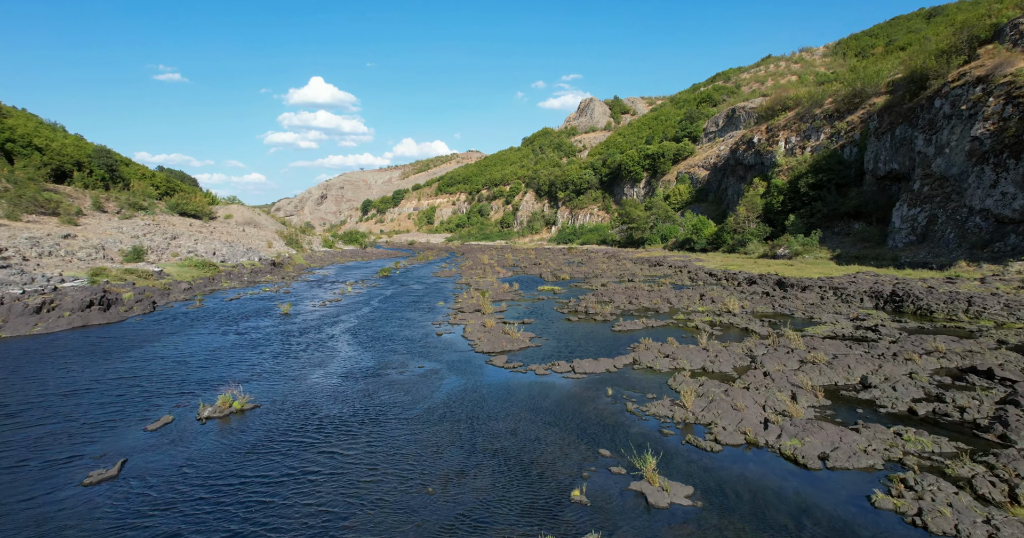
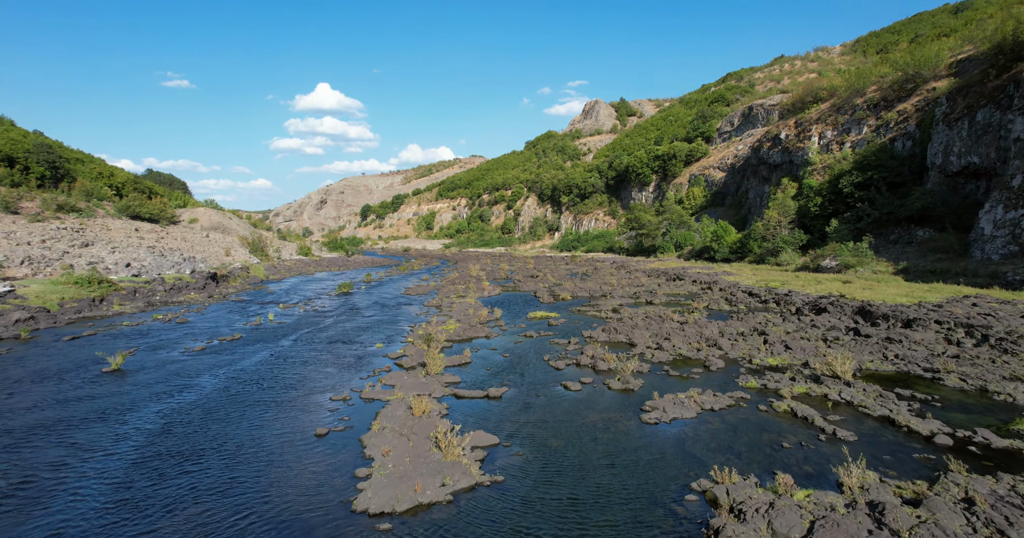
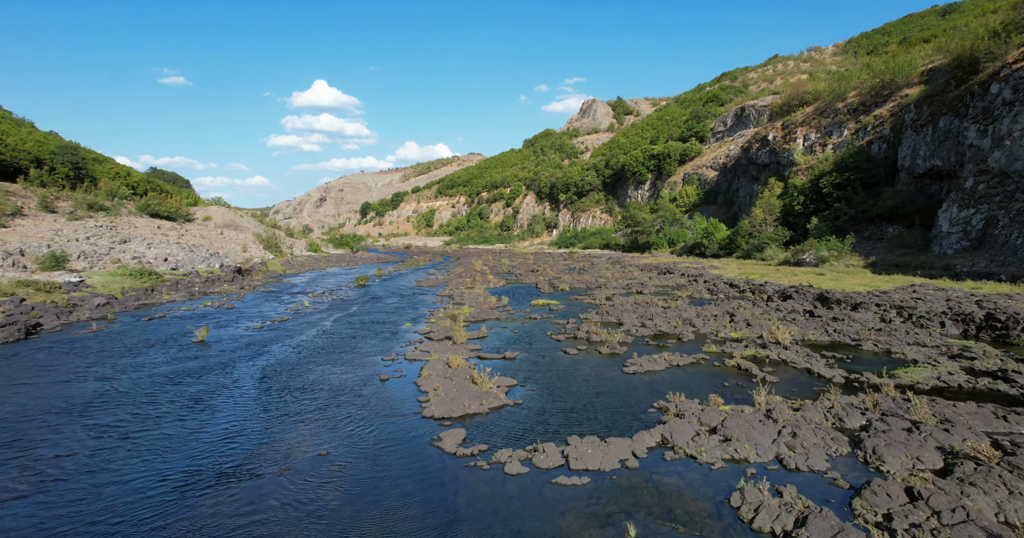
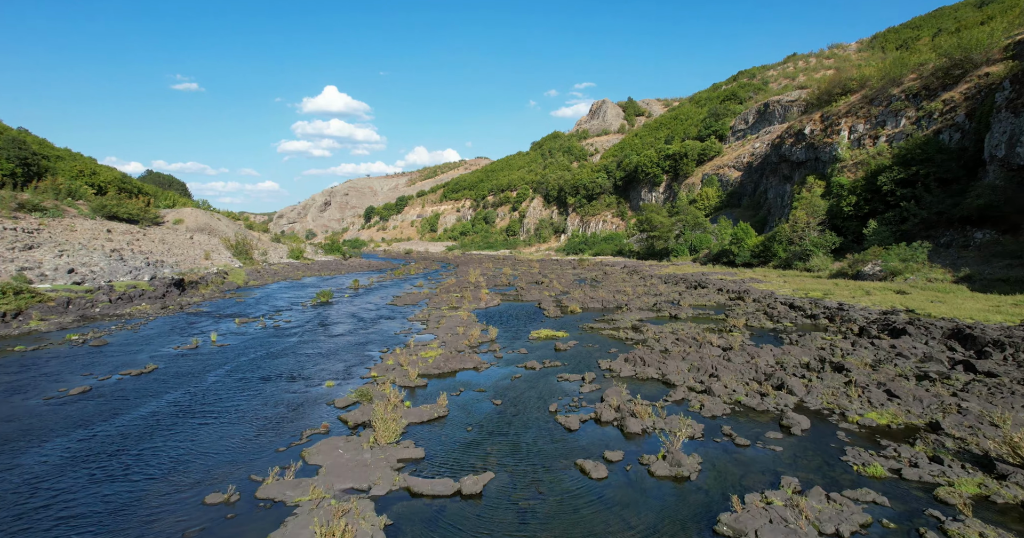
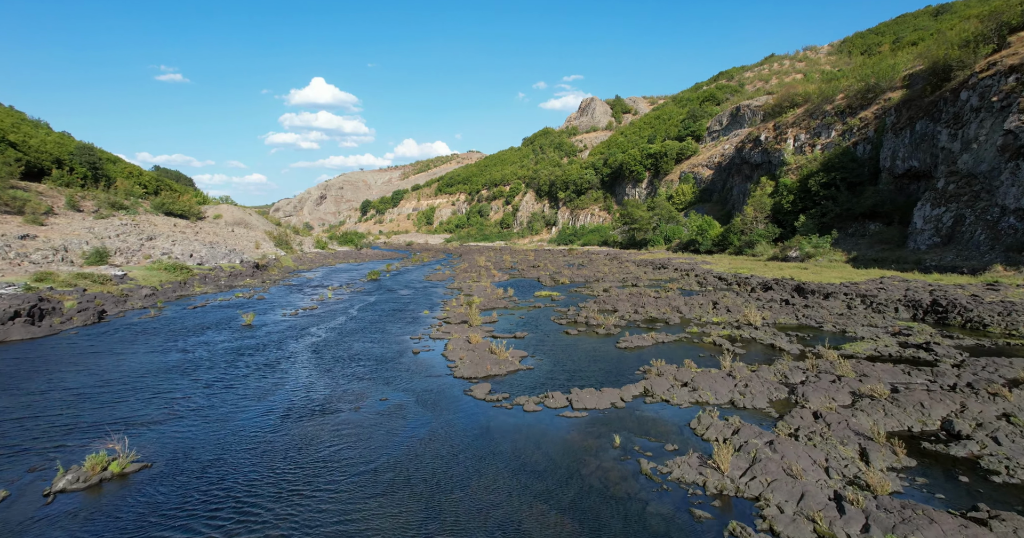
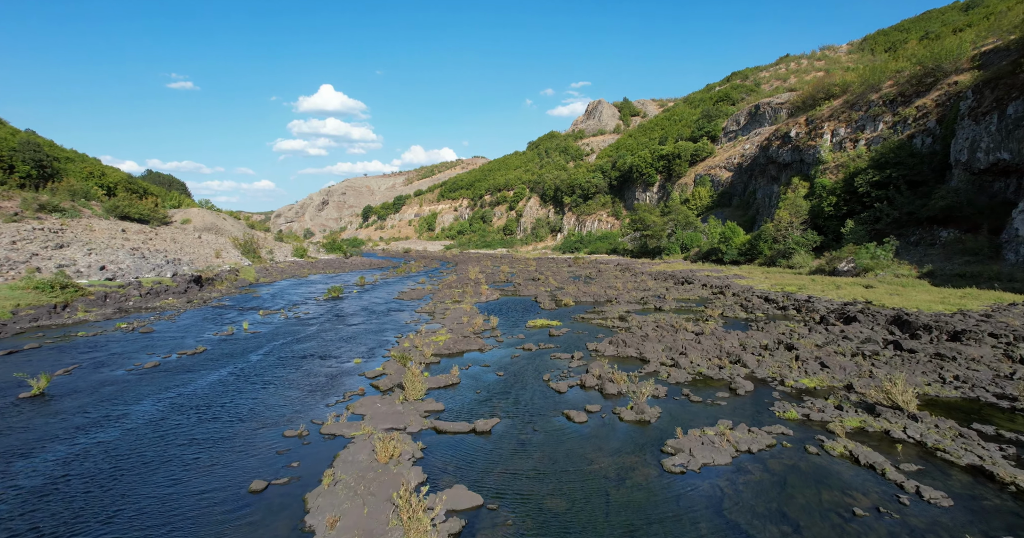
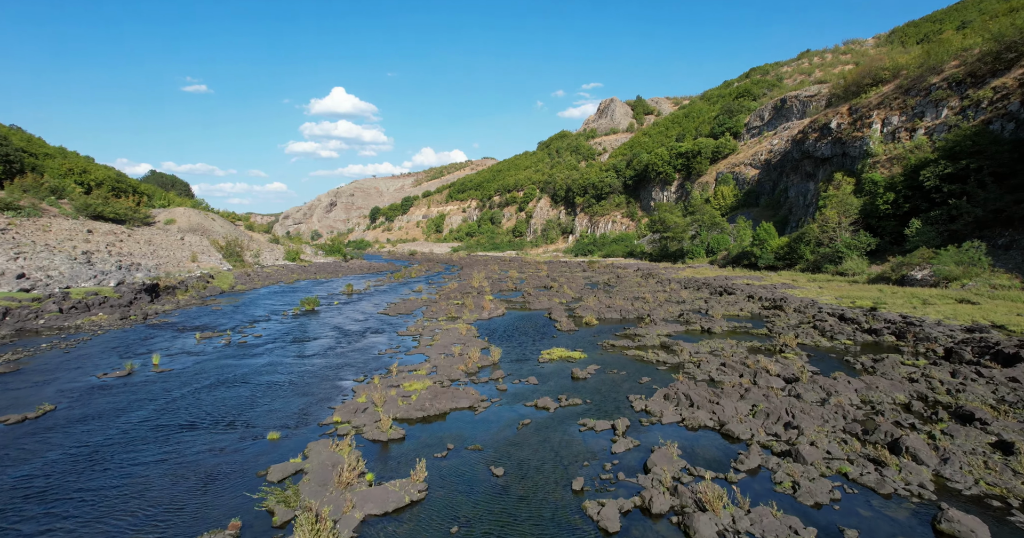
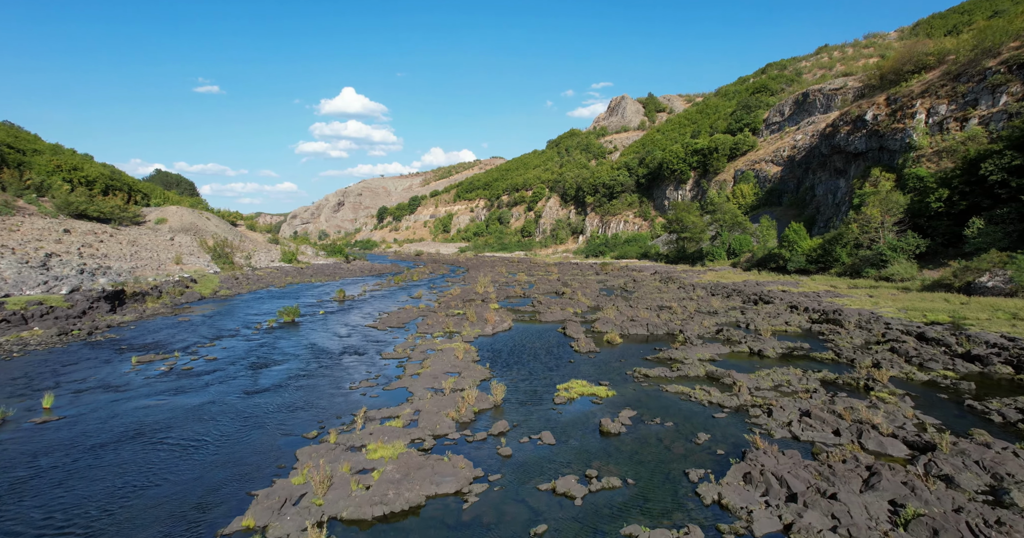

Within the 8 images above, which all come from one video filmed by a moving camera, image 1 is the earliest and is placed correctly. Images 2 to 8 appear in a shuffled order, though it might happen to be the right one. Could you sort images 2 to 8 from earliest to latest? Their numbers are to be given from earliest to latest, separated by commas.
5, 3, 2, 6, 4, 7, 8
